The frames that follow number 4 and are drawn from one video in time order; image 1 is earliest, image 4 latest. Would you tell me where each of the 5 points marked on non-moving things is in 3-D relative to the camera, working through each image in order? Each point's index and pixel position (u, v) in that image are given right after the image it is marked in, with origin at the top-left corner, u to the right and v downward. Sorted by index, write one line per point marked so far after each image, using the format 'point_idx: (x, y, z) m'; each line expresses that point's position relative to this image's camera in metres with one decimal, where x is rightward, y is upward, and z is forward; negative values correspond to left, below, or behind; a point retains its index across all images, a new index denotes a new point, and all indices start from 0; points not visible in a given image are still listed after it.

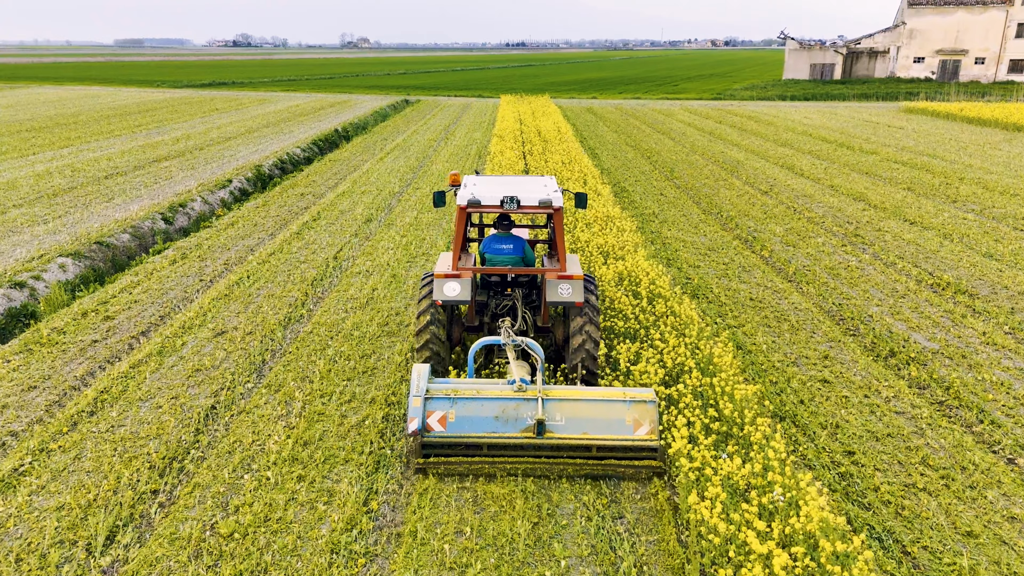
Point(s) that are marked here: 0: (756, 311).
0: (+3.7, -0.4, +8.2) m
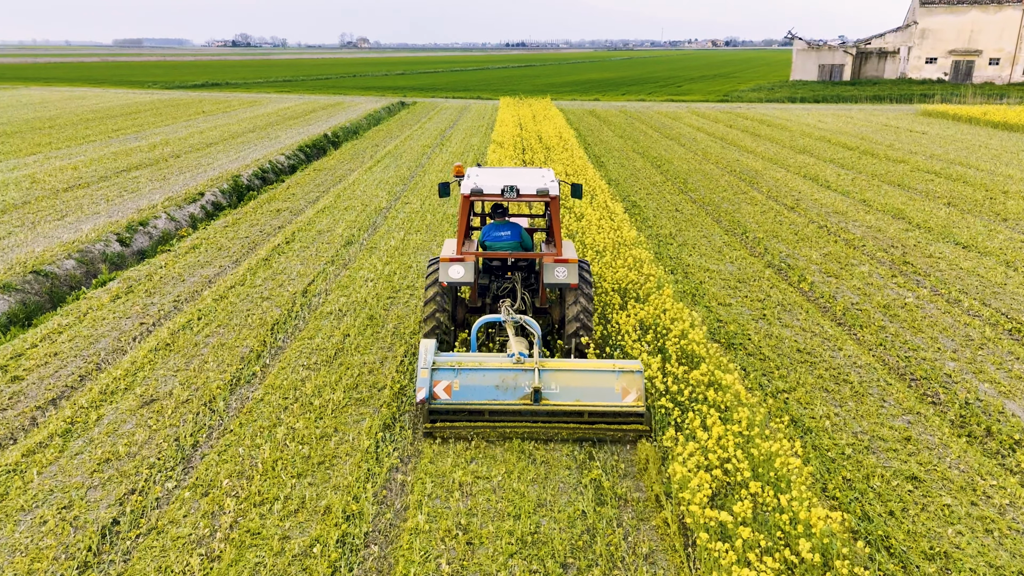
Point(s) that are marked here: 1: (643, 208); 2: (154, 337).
0: (+3.7, -1.0, +6.7) m
1: (+3.3, +2.0, +13.4) m
2: (-5.0, -0.7, +7.5) m
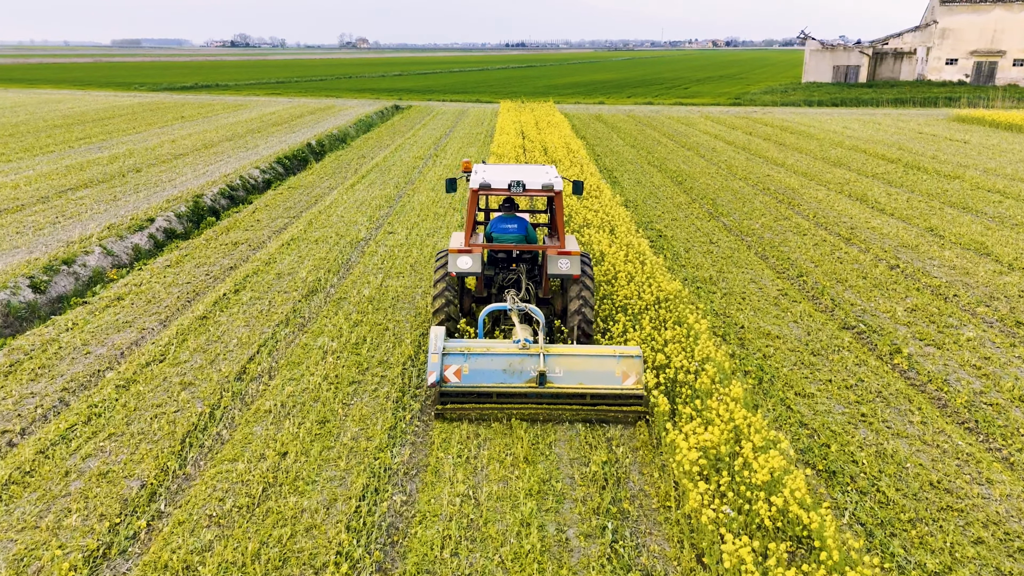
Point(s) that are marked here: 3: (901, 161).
0: (+3.8, -2.0, +4.6) m
1: (+3.3, +1.0, +11.2) m
2: (-4.9, -1.7, +5.3) m
3: (+13.5, +4.4, +18.6) m
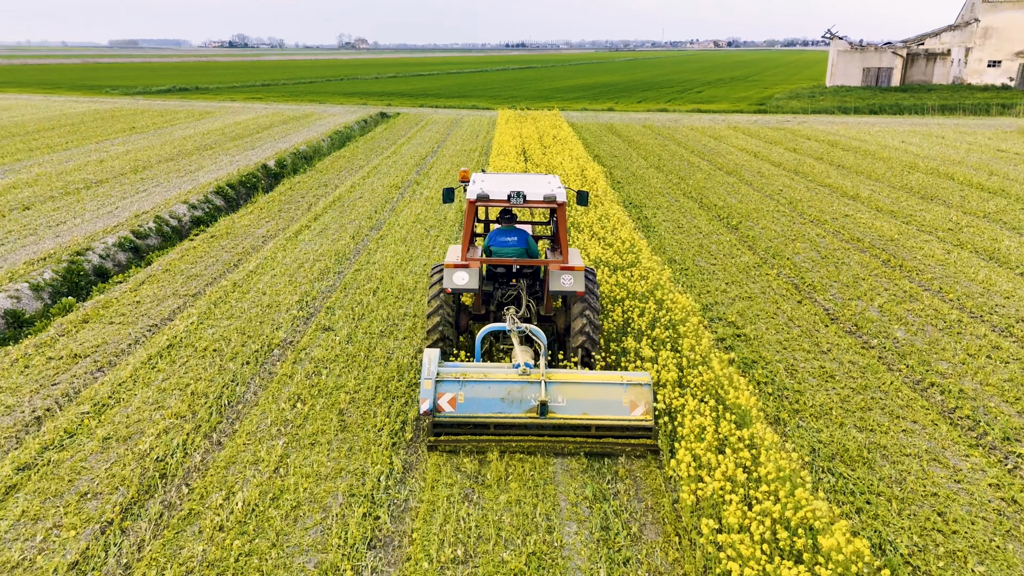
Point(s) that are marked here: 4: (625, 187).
0: (+3.8, -3.8, +0.5) m
1: (+3.3, -0.8, +7.2) m
2: (-5.0, -3.5, +1.2) m
3: (+13.5, +2.6, +14.6) m
4: (+3.3, +2.8, +15.4) m
